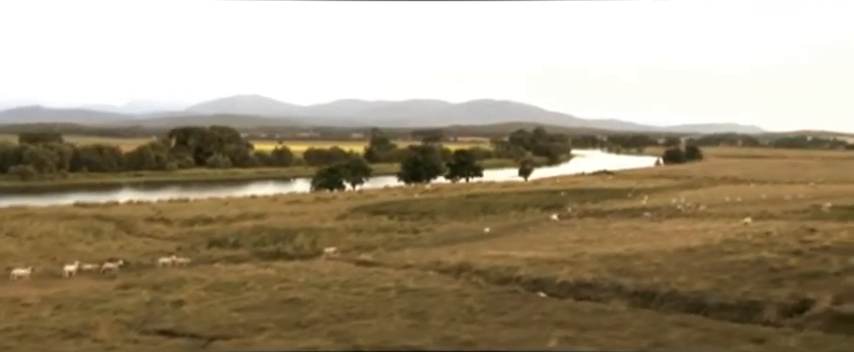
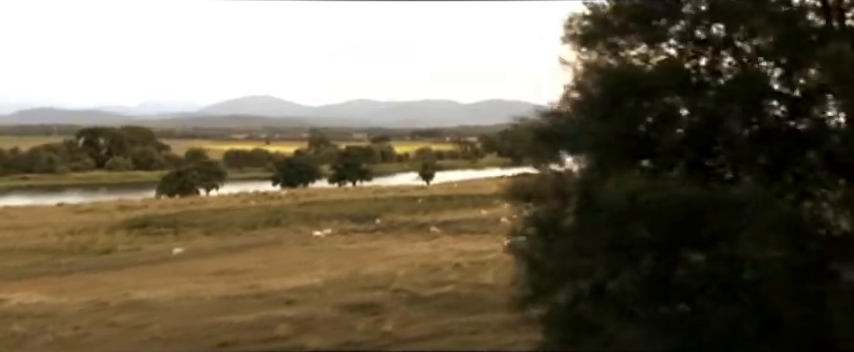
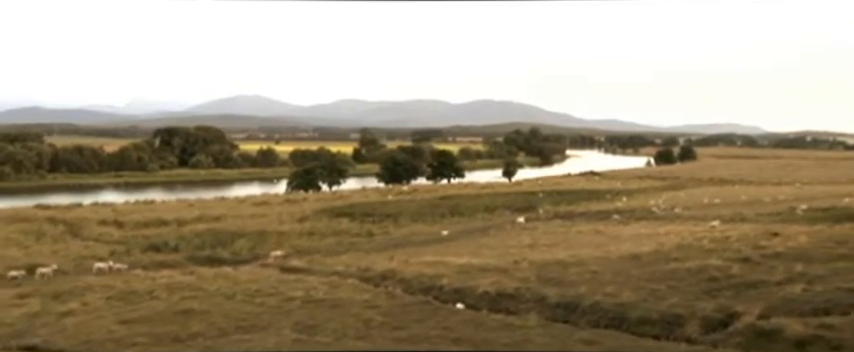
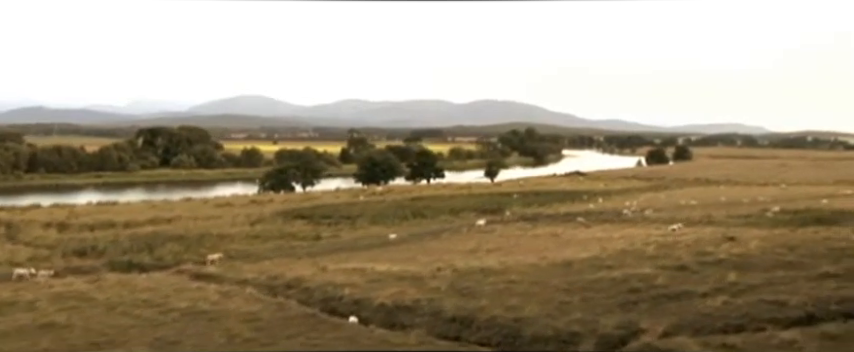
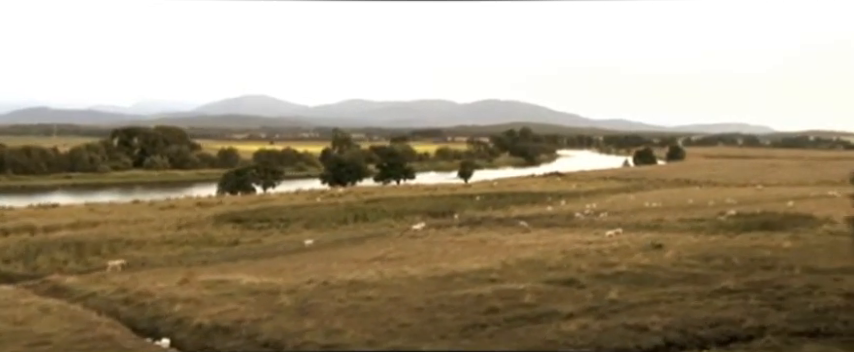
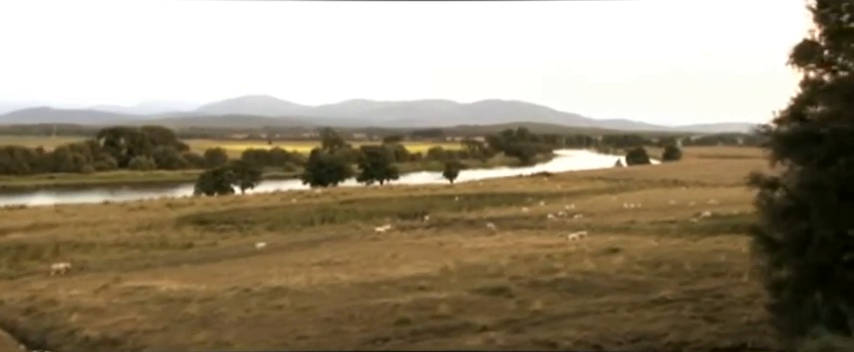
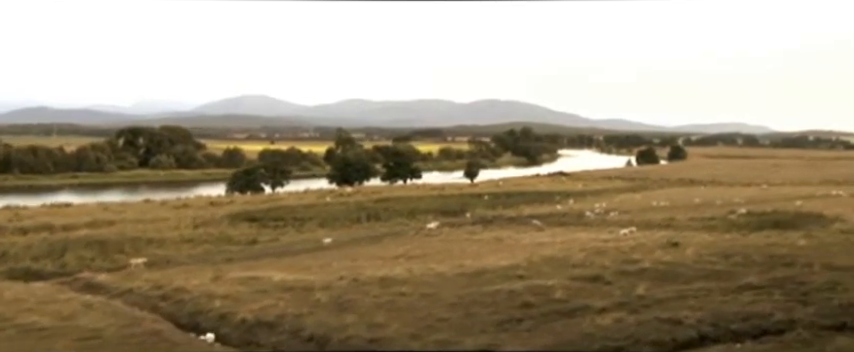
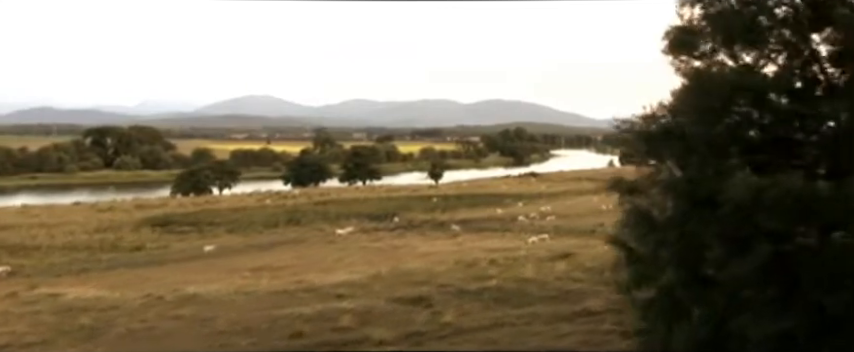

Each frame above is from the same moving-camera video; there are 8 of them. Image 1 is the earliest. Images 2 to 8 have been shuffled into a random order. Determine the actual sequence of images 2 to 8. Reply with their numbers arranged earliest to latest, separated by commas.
3, 4, 7, 5, 6, 8, 2
